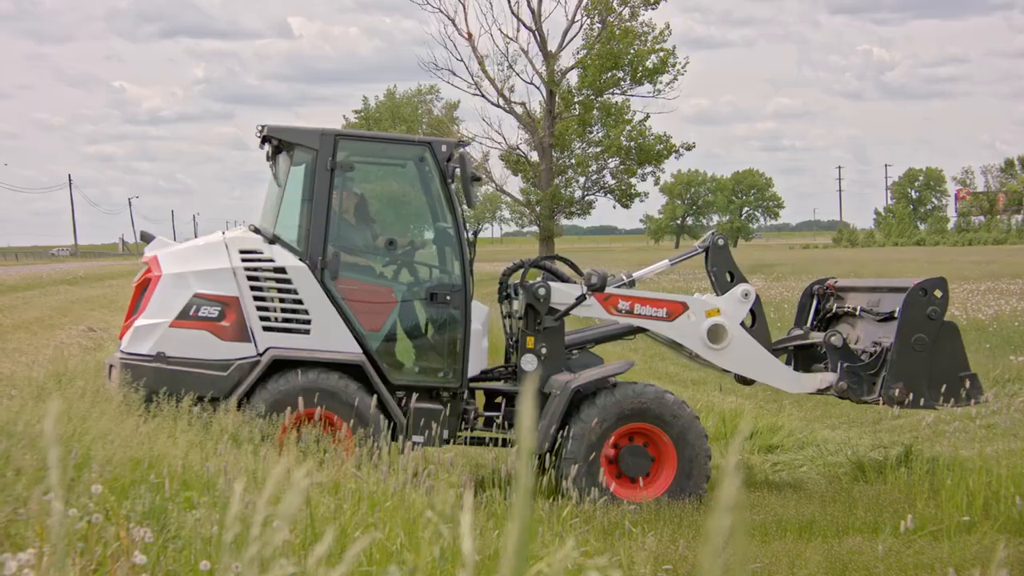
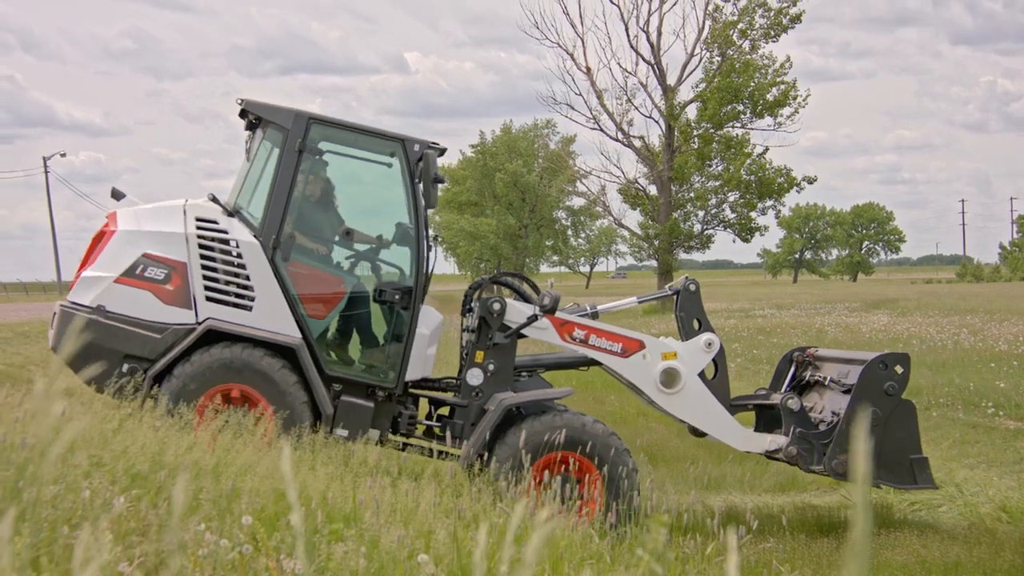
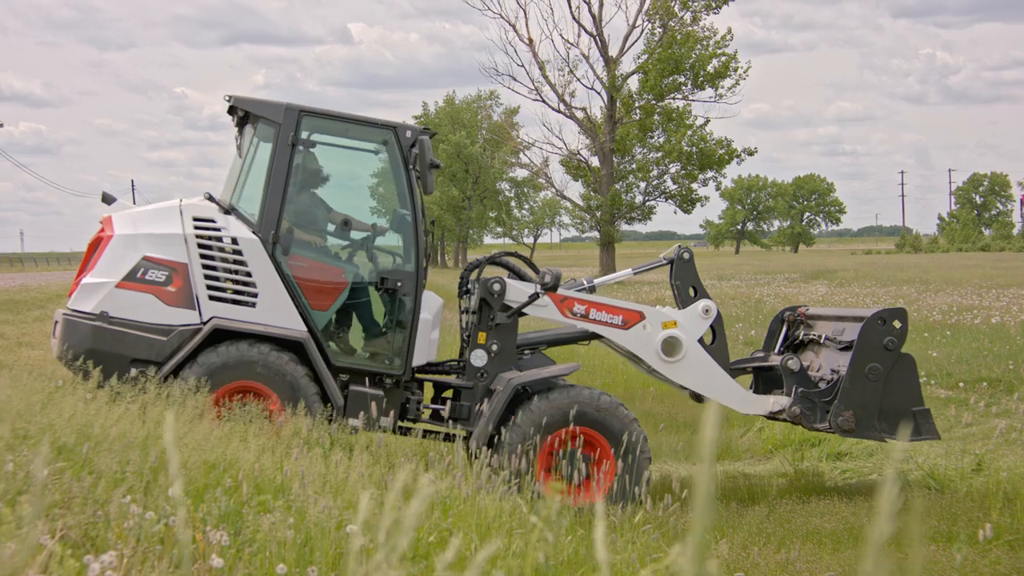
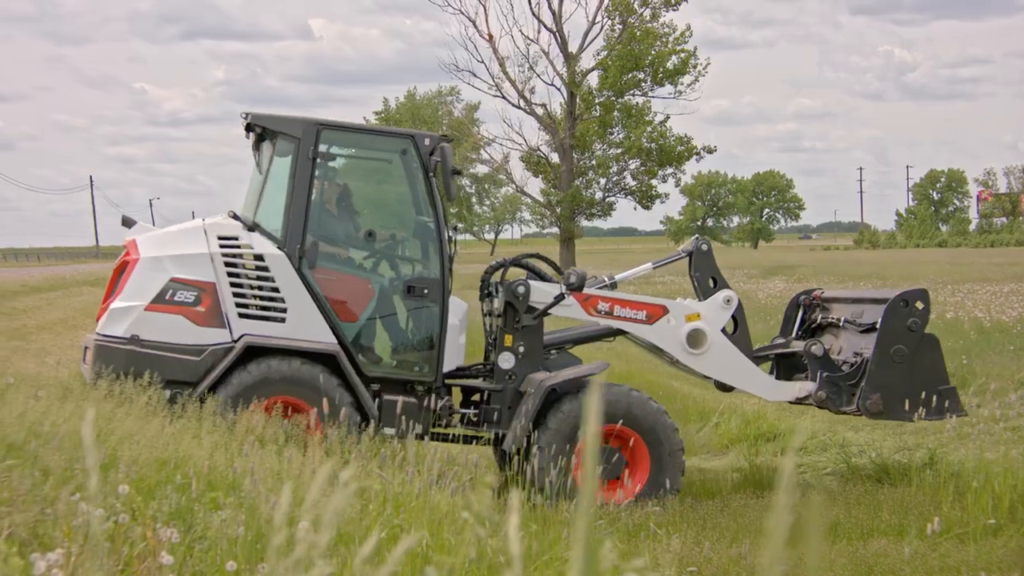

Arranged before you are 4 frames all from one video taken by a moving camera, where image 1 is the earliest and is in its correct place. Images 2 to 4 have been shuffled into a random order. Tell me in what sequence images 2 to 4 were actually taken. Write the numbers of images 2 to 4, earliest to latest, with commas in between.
4, 3, 2
